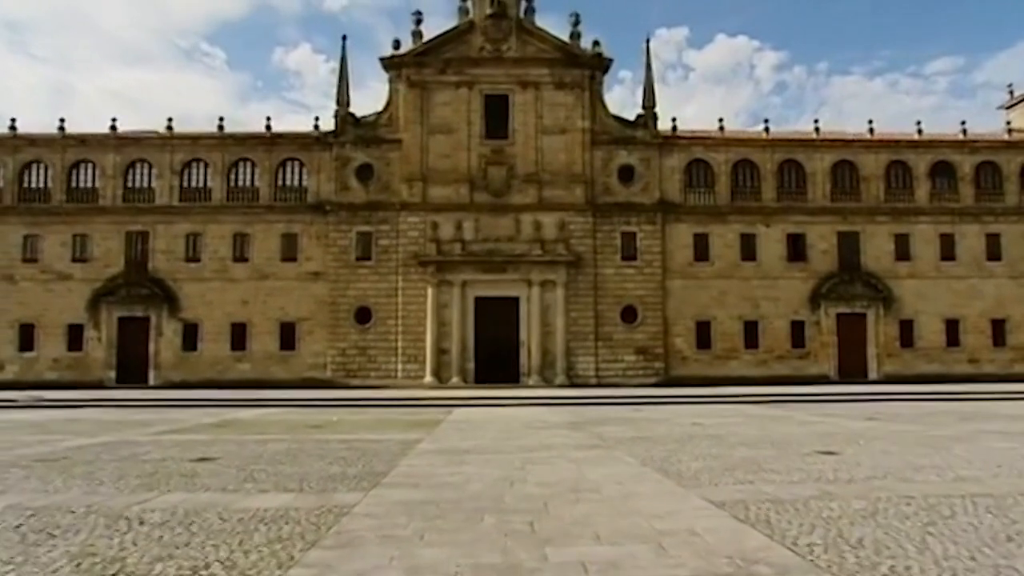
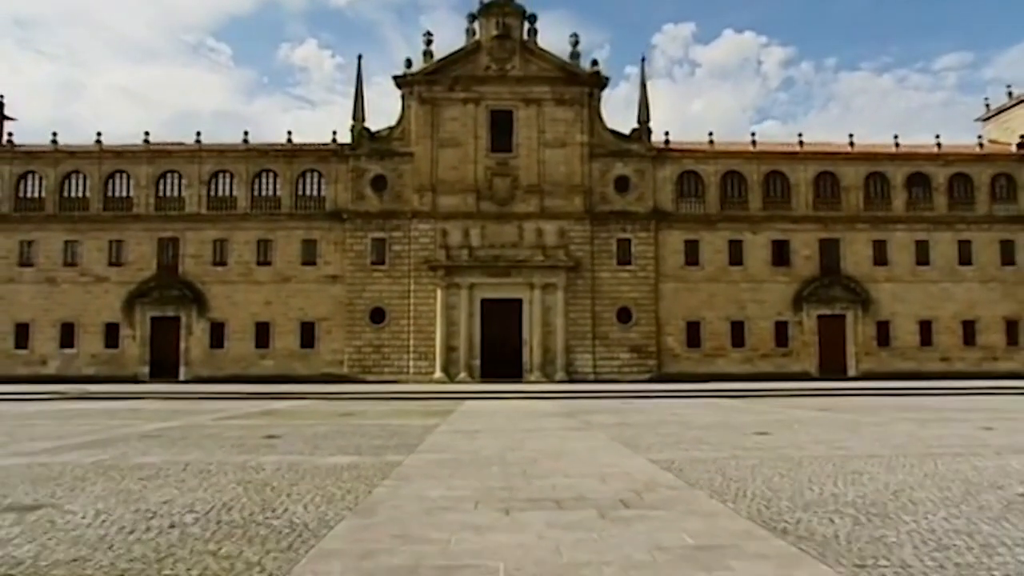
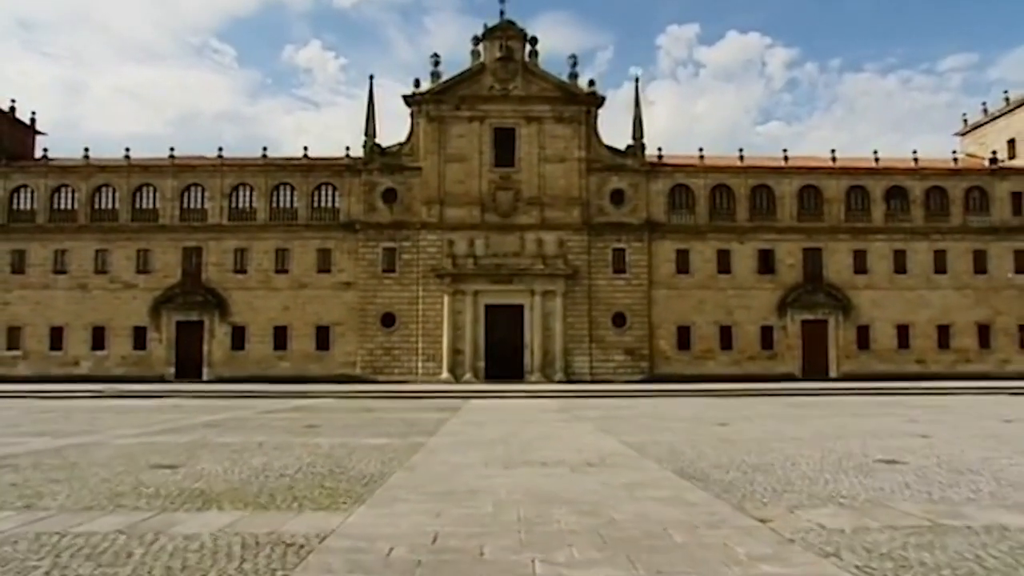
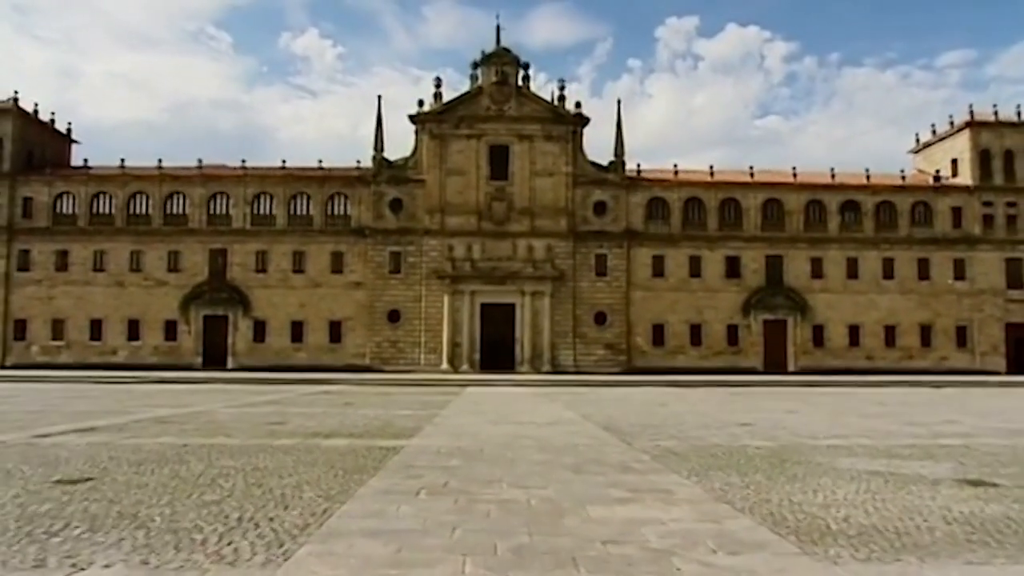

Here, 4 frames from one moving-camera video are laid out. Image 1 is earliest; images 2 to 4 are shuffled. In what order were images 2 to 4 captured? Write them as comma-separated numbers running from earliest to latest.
2, 3, 4
